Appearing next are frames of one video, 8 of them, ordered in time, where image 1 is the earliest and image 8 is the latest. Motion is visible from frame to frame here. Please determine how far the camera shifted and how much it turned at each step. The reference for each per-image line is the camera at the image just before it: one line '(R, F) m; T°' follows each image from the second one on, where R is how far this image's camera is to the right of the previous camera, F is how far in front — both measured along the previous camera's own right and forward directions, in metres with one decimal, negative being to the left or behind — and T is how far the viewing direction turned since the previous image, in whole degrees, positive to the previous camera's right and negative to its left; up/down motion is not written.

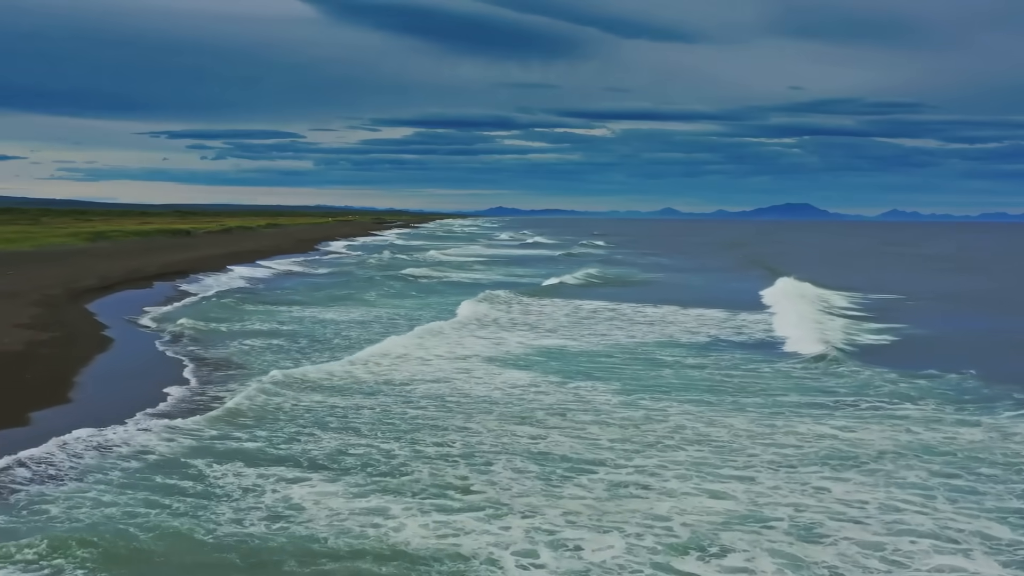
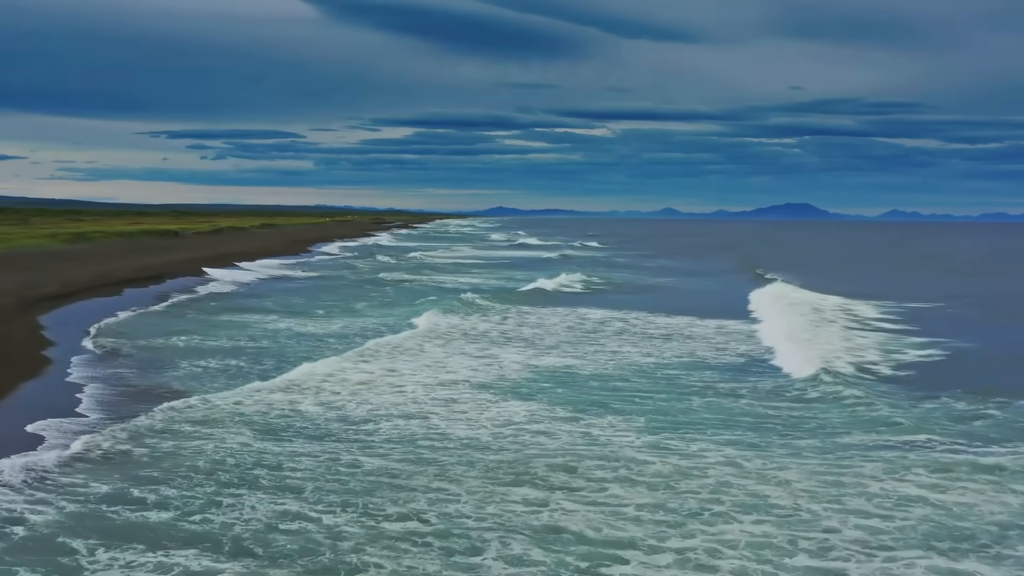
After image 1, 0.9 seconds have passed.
(0.0, +3.0) m; 0°
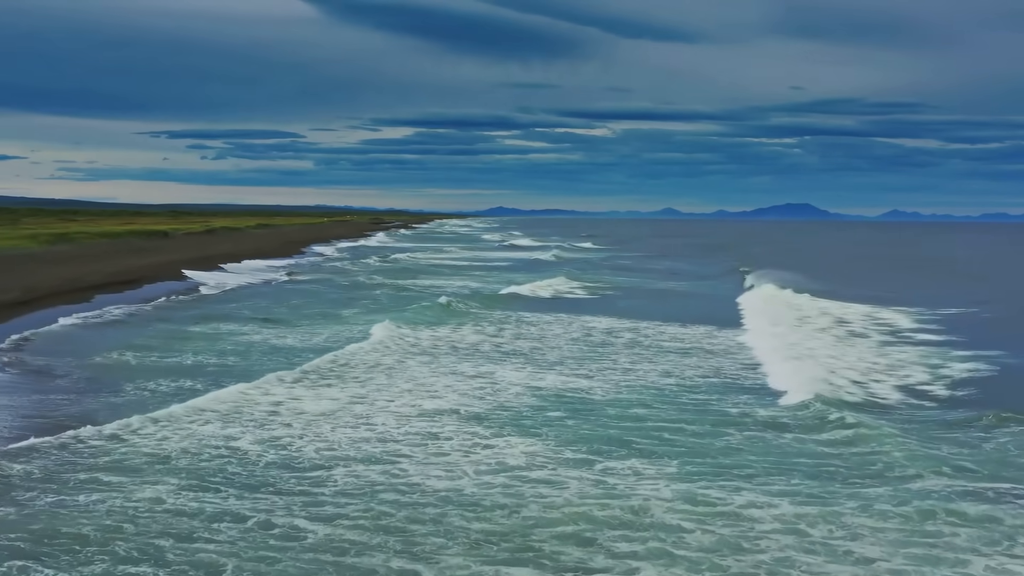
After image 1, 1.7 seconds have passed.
(0.0, +2.5) m; 0°
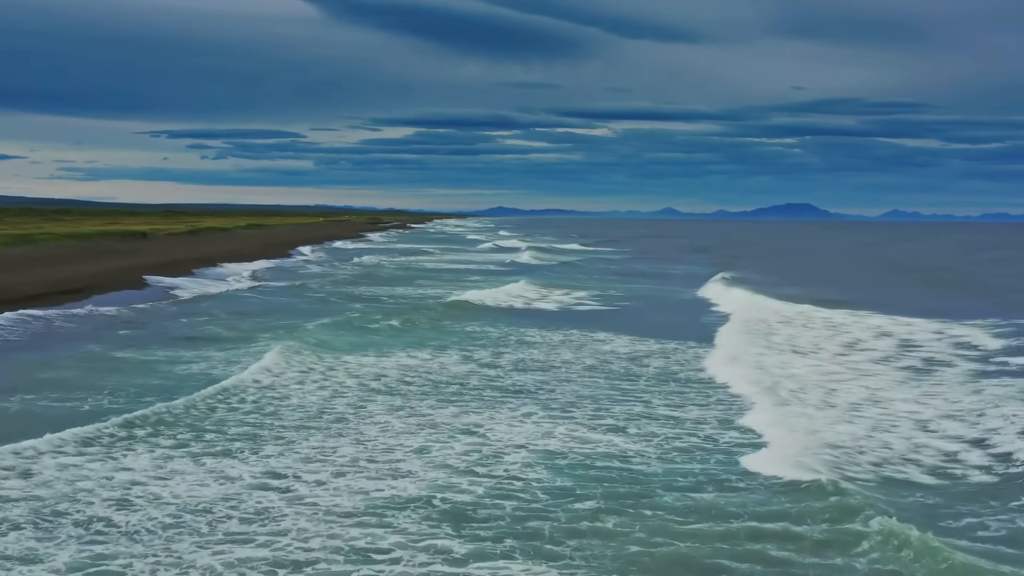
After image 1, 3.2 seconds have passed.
(0.0, +4.4) m; 0°
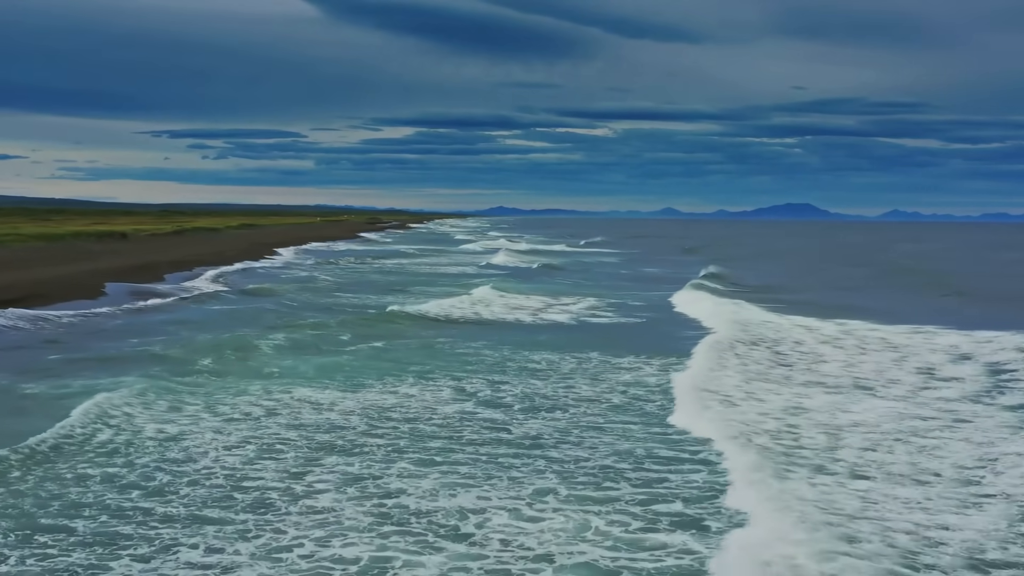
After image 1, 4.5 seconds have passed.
(-0.1, +4.0) m; 0°
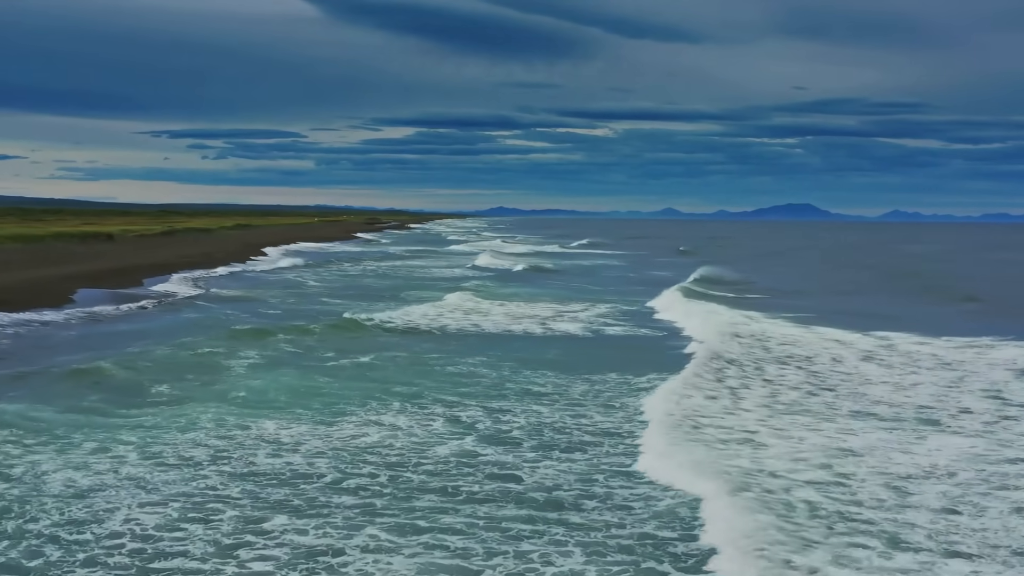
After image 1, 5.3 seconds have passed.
(0.0, +2.4) m; 0°
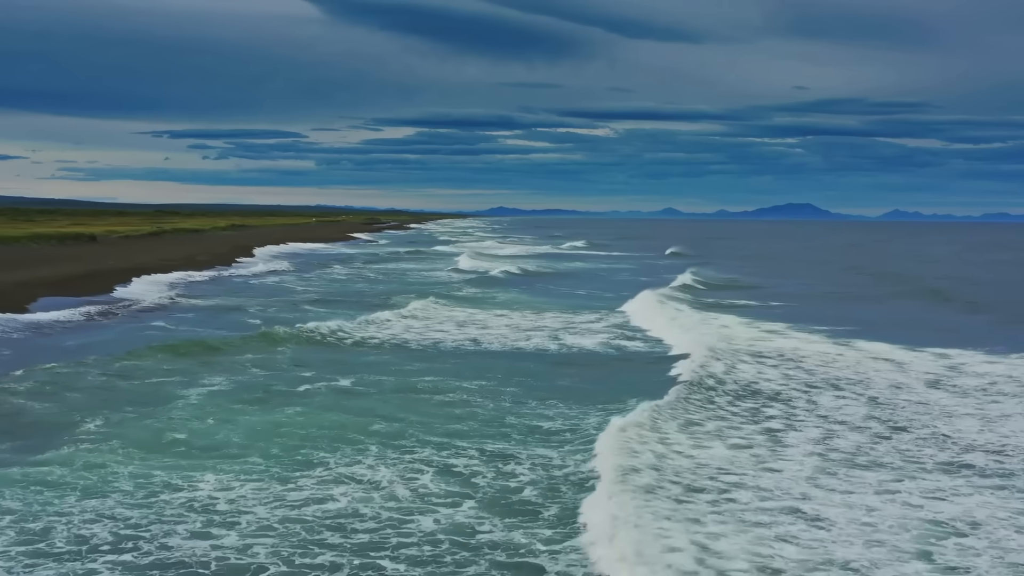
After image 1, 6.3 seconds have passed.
(0.0, +2.9) m; 0°
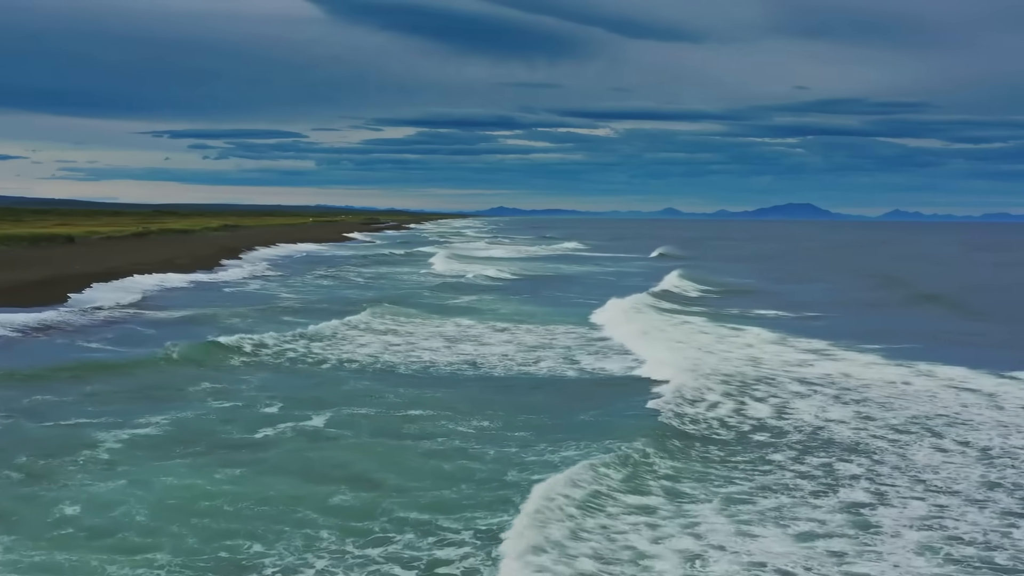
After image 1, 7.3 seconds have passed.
(-0.1, +3.3) m; 0°
